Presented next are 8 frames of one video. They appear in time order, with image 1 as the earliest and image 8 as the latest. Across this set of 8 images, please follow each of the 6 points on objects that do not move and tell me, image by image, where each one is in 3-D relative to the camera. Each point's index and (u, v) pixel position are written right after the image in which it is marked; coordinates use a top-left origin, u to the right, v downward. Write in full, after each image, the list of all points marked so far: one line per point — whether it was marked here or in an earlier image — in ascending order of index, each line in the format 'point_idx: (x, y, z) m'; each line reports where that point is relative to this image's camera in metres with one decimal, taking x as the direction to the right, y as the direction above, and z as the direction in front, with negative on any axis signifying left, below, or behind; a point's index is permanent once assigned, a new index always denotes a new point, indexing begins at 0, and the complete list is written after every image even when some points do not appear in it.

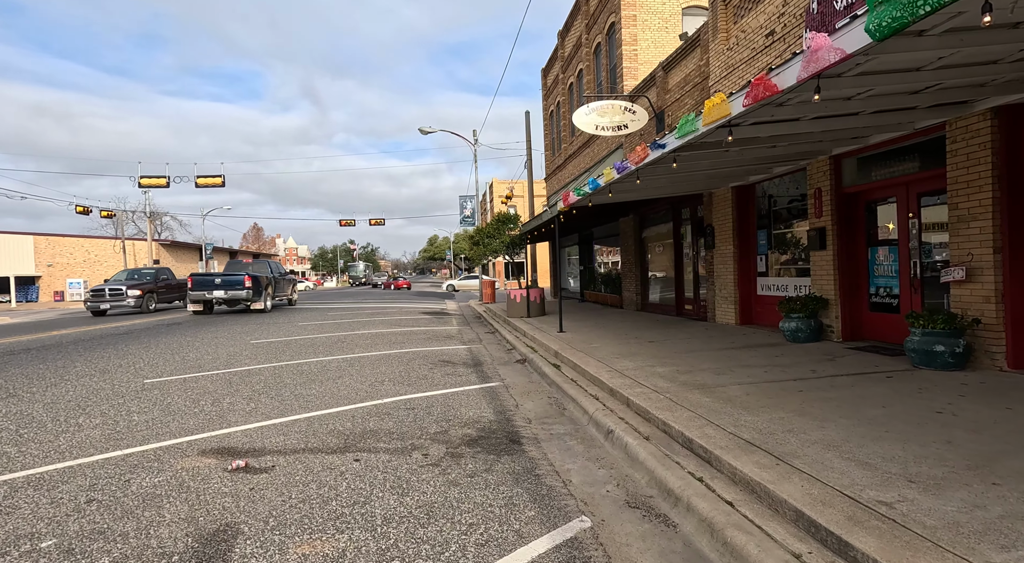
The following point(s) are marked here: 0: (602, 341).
0: (+1.6, -1.1, +10.6) m
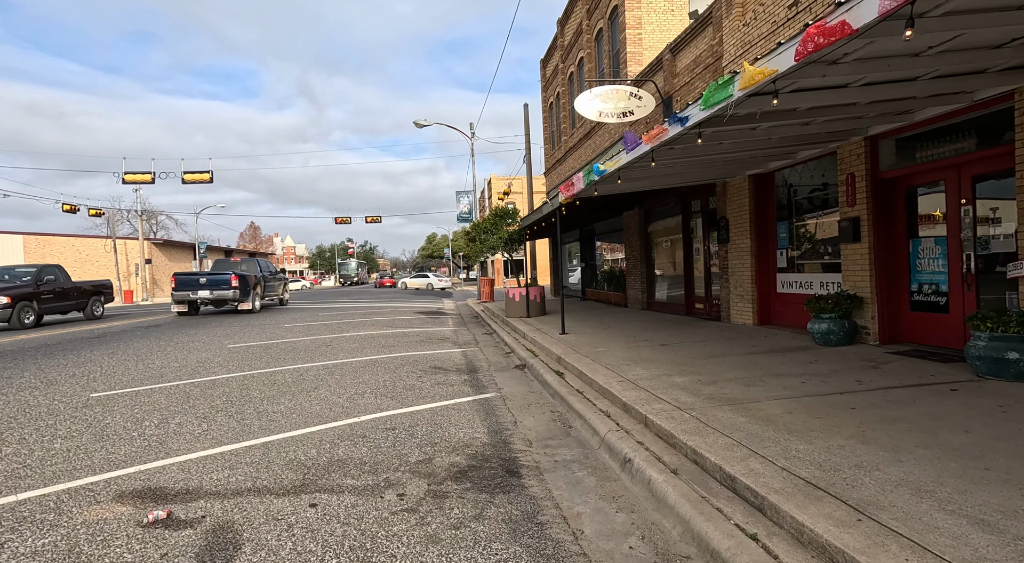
0: (+1.6, -1.0, +9.7) m
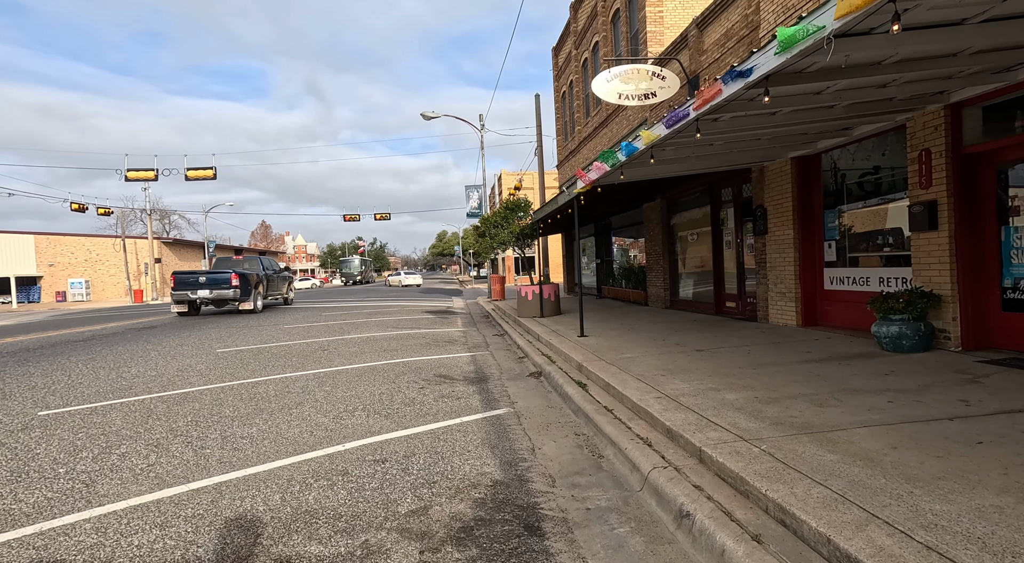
0: (+1.8, -1.0, +8.5) m
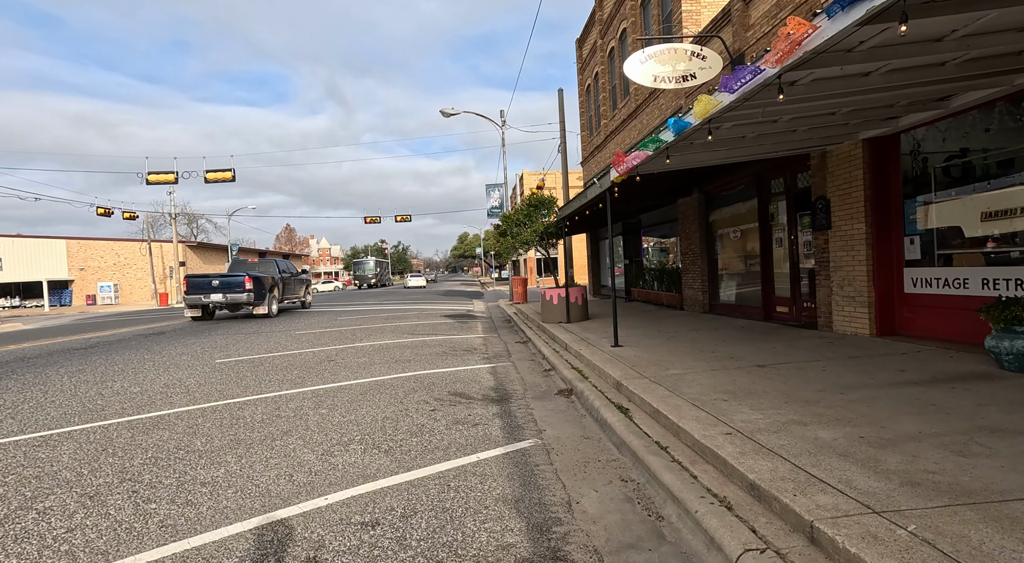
0: (+2.1, -1.0, +7.3) m
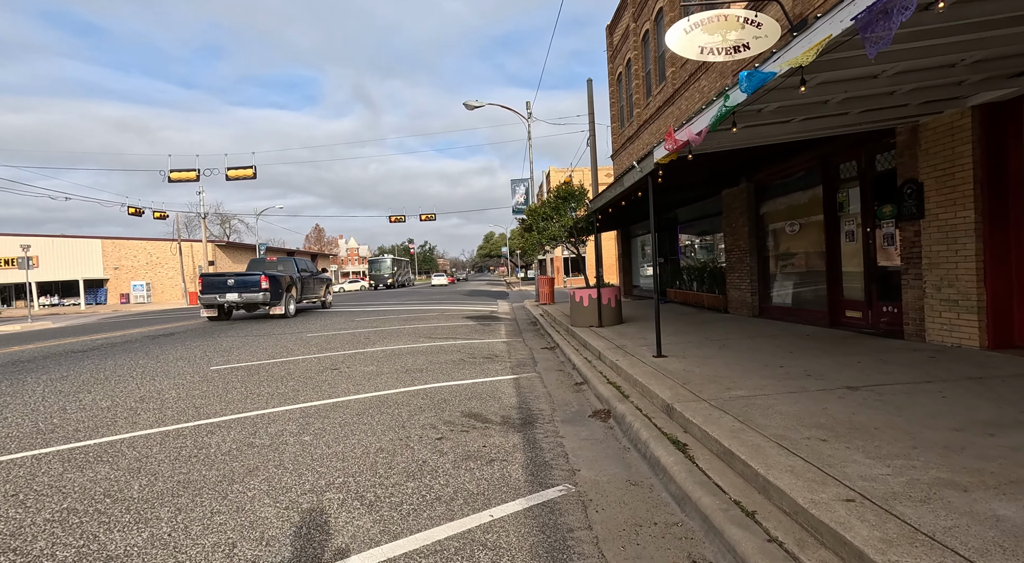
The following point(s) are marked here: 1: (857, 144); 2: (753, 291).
0: (+2.3, -1.0, +5.9) m
1: (+5.0, +2.0, +8.7) m
2: (+5.0, -0.2, +12.5) m
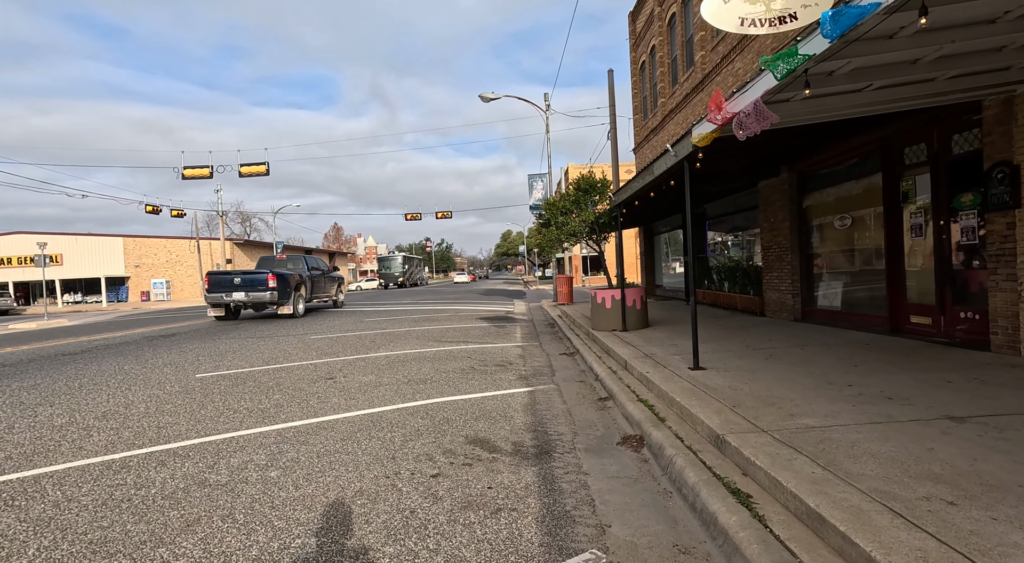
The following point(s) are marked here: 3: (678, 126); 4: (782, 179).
0: (+2.4, -1.0, +4.8) m
1: (+5.2, +2.0, +7.5) m
2: (+5.3, -0.2, +11.3) m
3: (+5.0, +4.7, +18.2) m
4: (+5.2, +1.9, +11.5) m
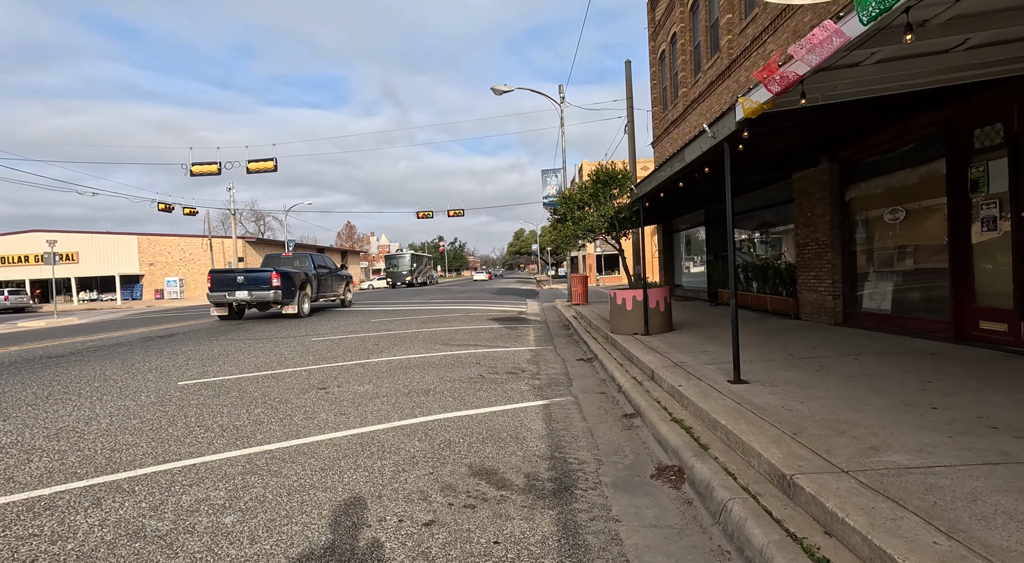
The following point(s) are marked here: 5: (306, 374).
0: (+2.5, -1.0, +3.8) m
1: (+5.3, +2.0, +6.5) m
2: (+5.5, -0.2, +10.3) m
3: (+5.4, +4.7, +17.2) m
4: (+5.4, +1.9, +10.5) m
5: (-3.0, -1.3, +8.7) m
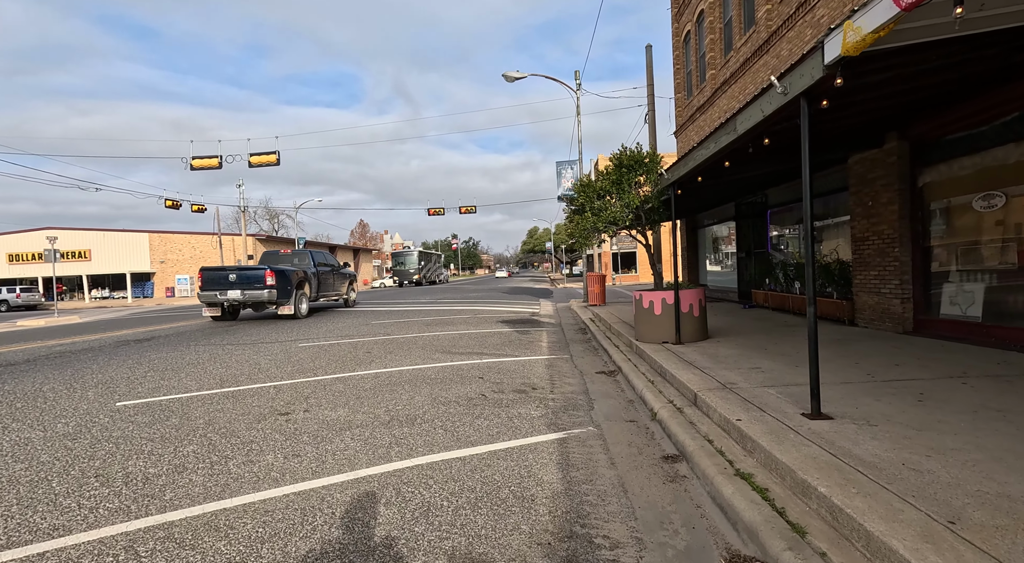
0: (+2.5, -1.1, +2.3) m
1: (+5.4, +1.9, +4.8) m
2: (+5.6, -0.2, +8.6) m
3: (+5.7, +4.7, +15.5) m
4: (+5.5, +1.9, +8.8) m
5: (-2.9, -1.3, +7.3) m
